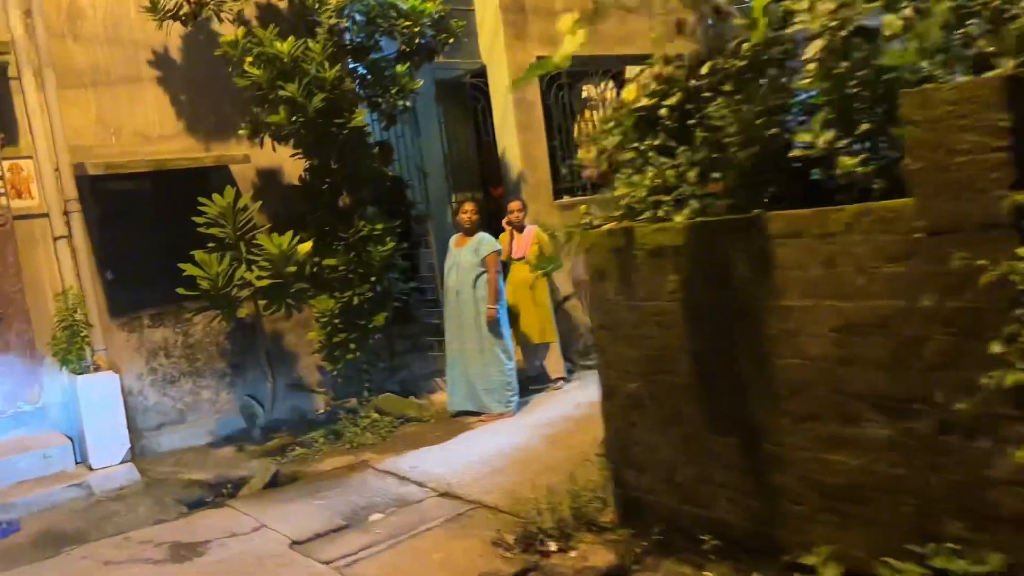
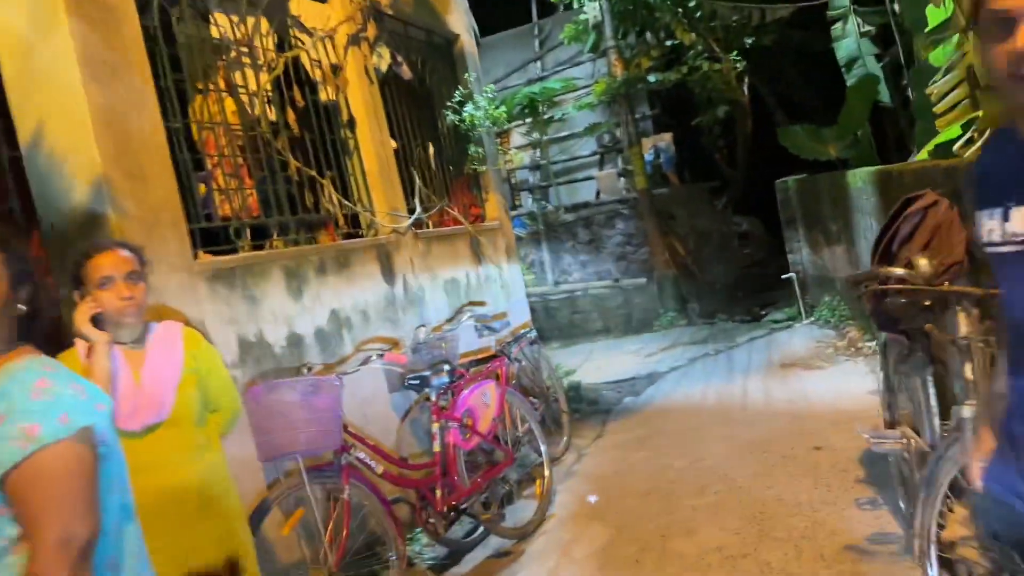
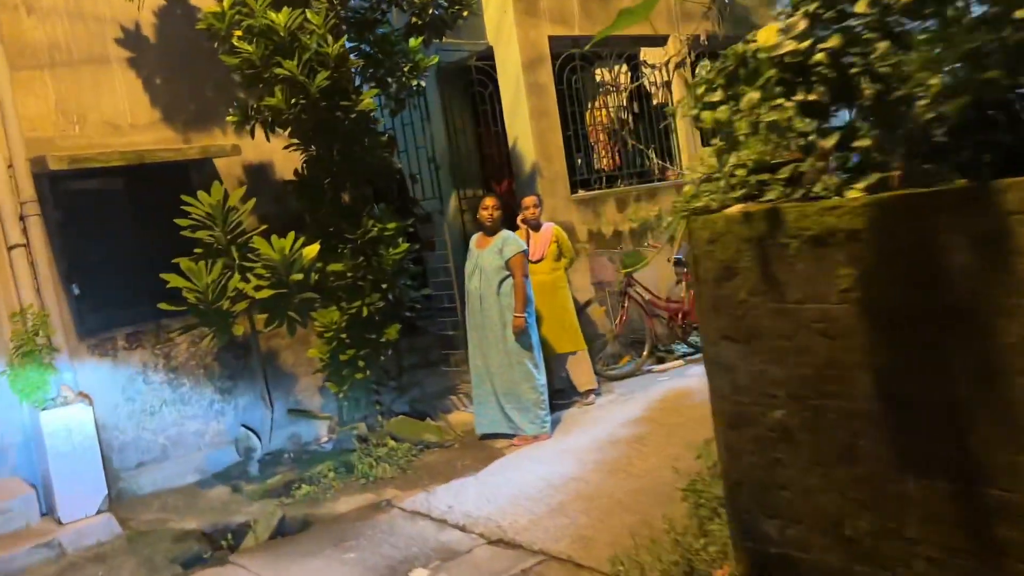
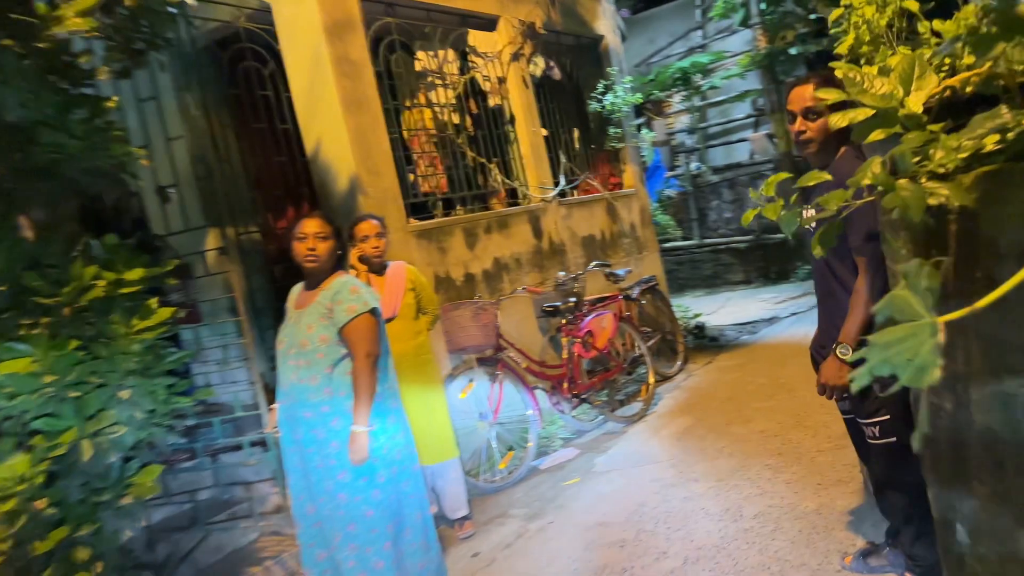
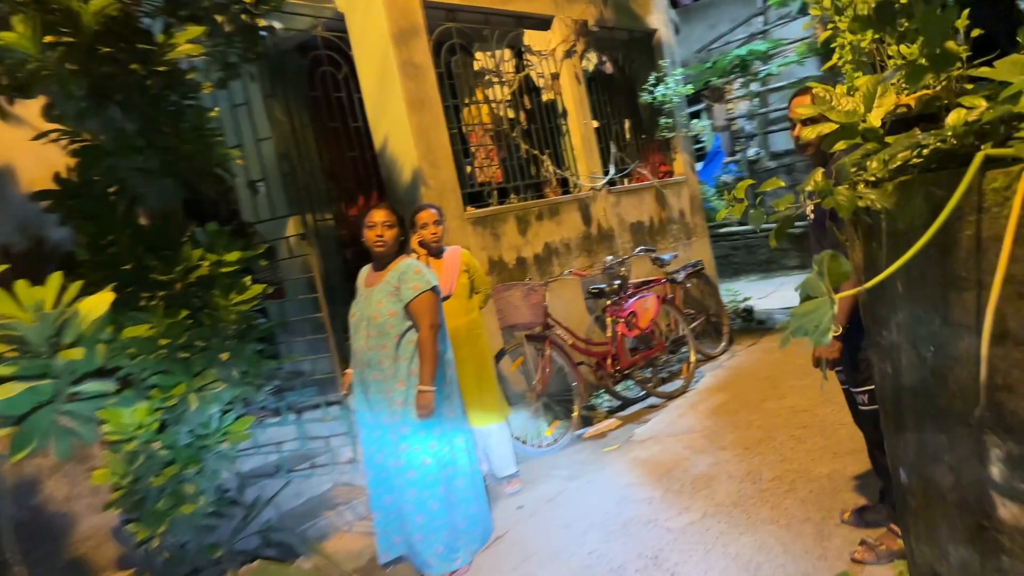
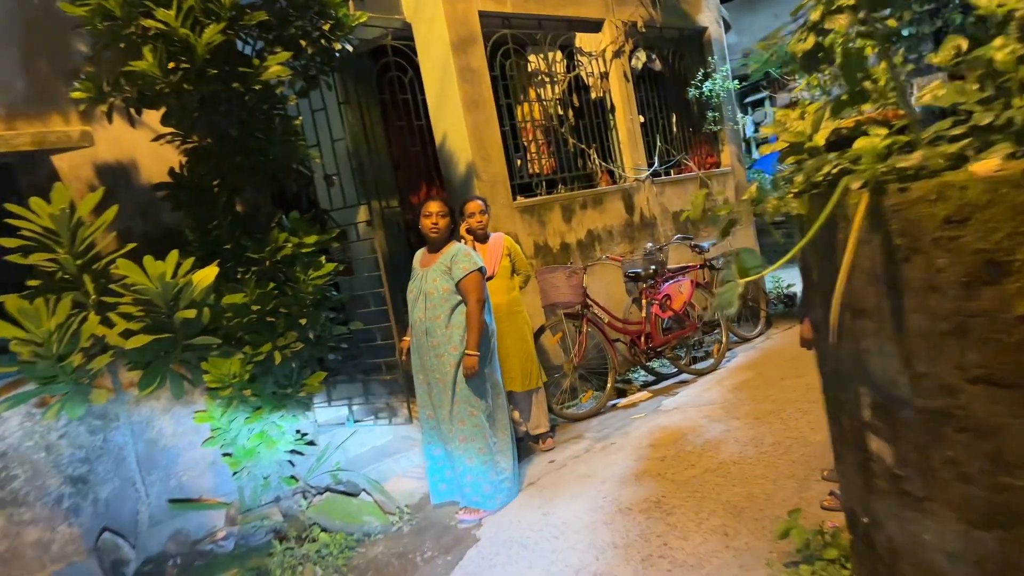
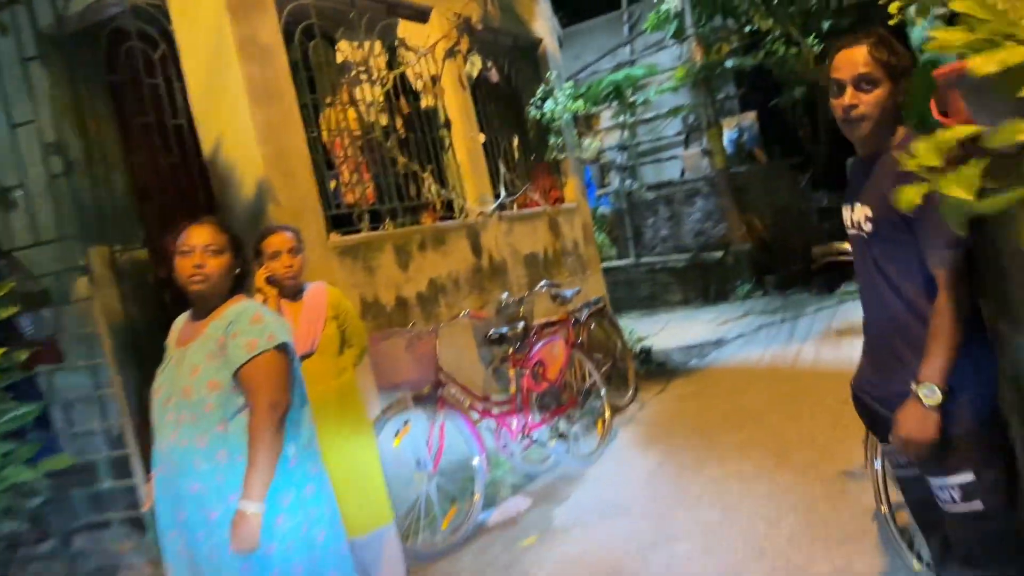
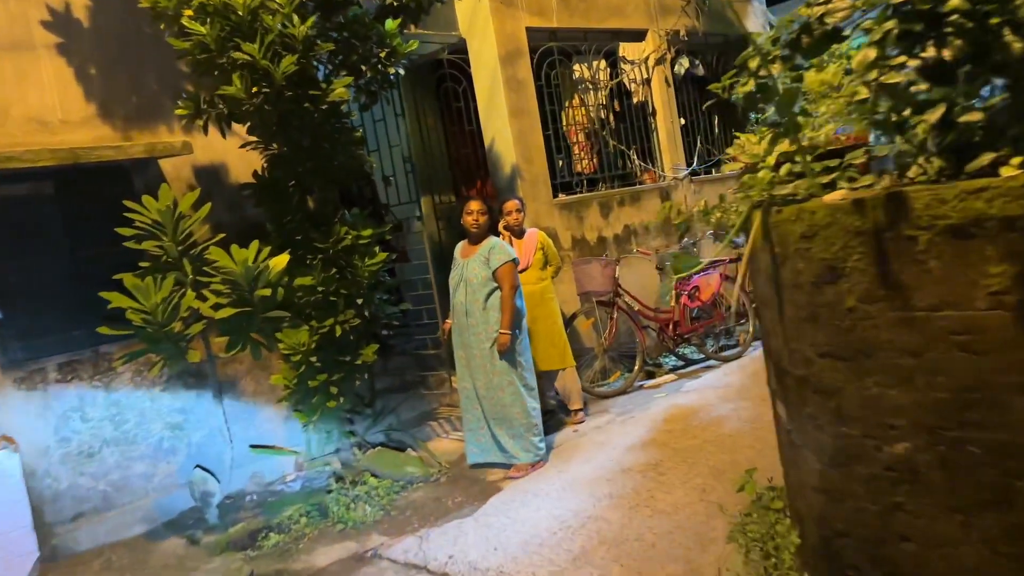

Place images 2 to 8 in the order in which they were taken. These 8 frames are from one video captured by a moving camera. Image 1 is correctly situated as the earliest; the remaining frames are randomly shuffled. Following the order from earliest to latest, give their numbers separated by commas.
3, 8, 6, 5, 4, 7, 2
